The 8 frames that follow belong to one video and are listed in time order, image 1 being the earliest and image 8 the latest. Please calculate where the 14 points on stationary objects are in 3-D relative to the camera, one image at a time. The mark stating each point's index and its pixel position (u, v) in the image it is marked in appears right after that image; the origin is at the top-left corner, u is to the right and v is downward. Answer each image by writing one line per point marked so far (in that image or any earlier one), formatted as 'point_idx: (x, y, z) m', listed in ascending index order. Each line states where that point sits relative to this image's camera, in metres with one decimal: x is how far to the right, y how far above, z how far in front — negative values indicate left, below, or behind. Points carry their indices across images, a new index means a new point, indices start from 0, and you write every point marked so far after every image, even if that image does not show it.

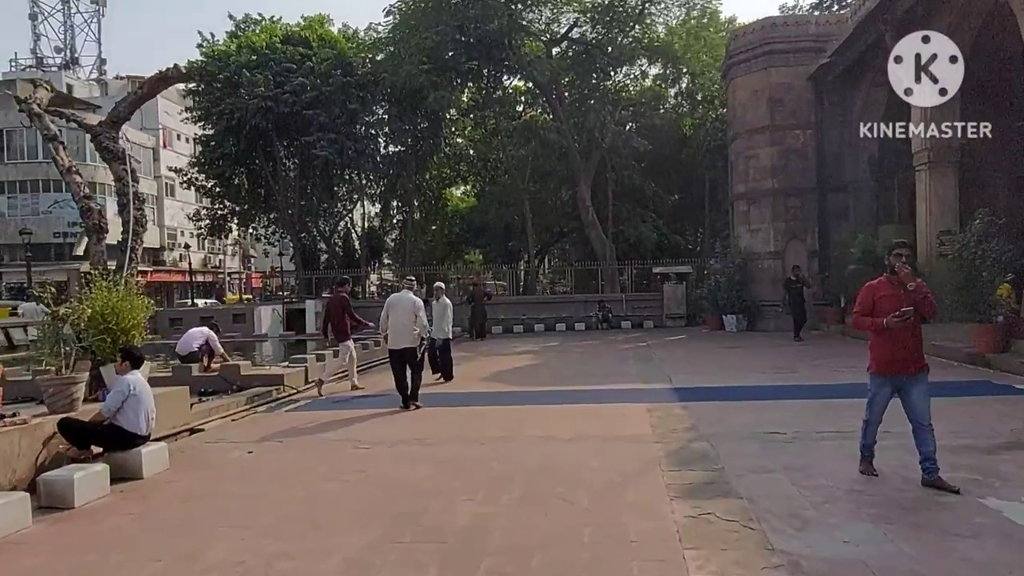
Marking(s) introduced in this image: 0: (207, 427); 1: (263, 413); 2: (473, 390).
0: (-3.9, -1.8, +8.9) m
1: (-3.6, -1.8, +9.8) m
2: (-0.7, -1.7, +11.3) m
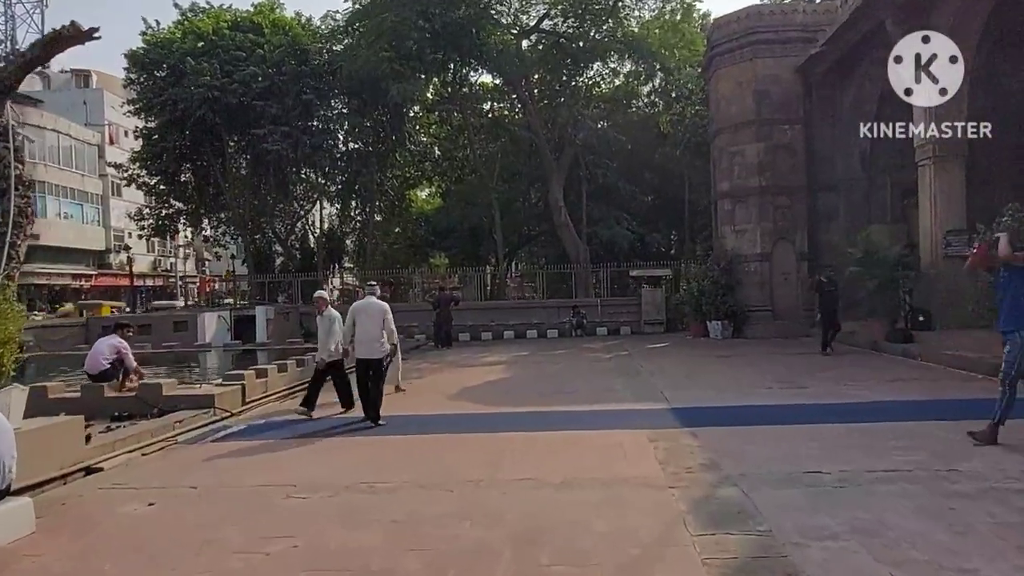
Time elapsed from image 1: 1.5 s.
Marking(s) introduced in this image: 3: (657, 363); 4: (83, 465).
0: (-4.2, -1.8, +7.2) m
1: (-3.9, -1.8, +8.0) m
2: (-1.1, -1.8, +9.6) m
3: (+3.2, -1.7, +15.4) m
4: (-4.2, -1.8, +6.7) m
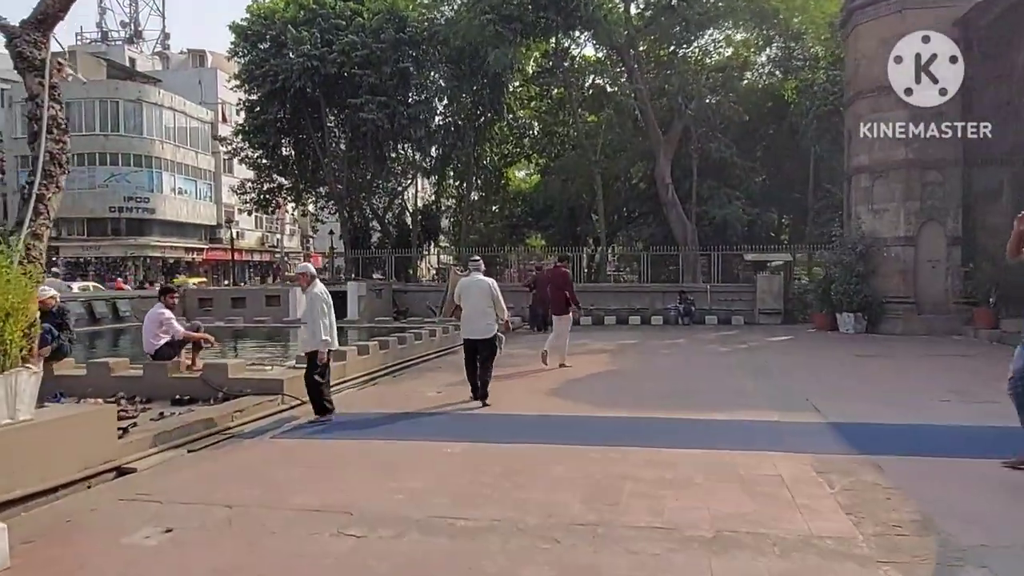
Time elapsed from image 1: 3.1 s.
0: (-3.2, -1.5, +6.1) m
1: (-2.8, -1.5, +6.9) m
2: (+0.3, -1.5, +8.1) m
3: (+5.3, -1.4, +13.2) m
4: (-3.3, -1.5, +5.6) m
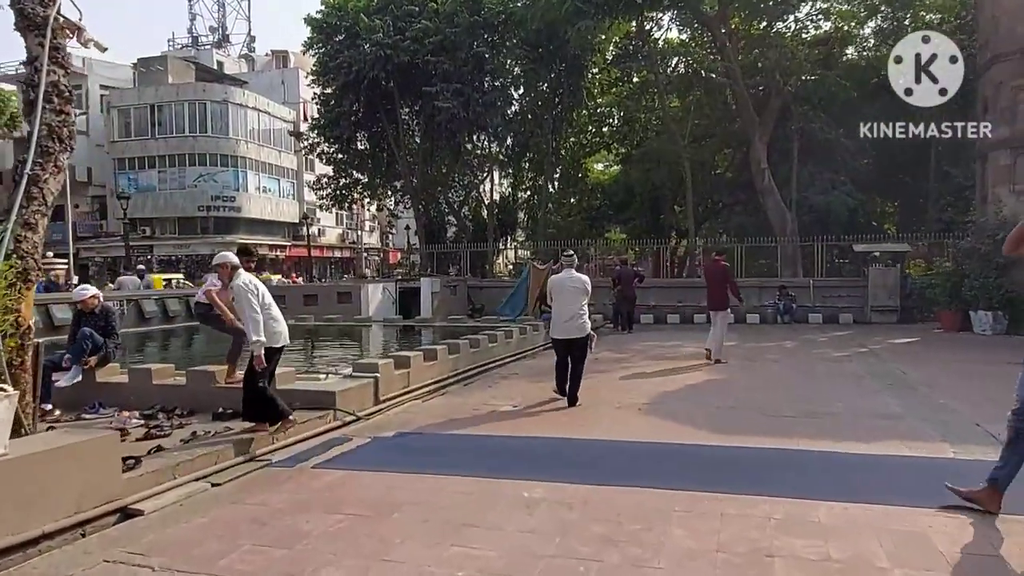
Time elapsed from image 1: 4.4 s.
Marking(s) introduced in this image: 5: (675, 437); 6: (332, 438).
0: (-2.5, -1.5, +5.0) m
1: (-2.0, -1.5, +5.8) m
2: (+1.1, -1.5, +6.6) m
3: (+6.7, -1.3, +11.1) m
4: (-2.7, -1.5, +4.6) m
5: (+1.6, -1.5, +6.6) m
6: (-1.8, -1.5, +6.6) m
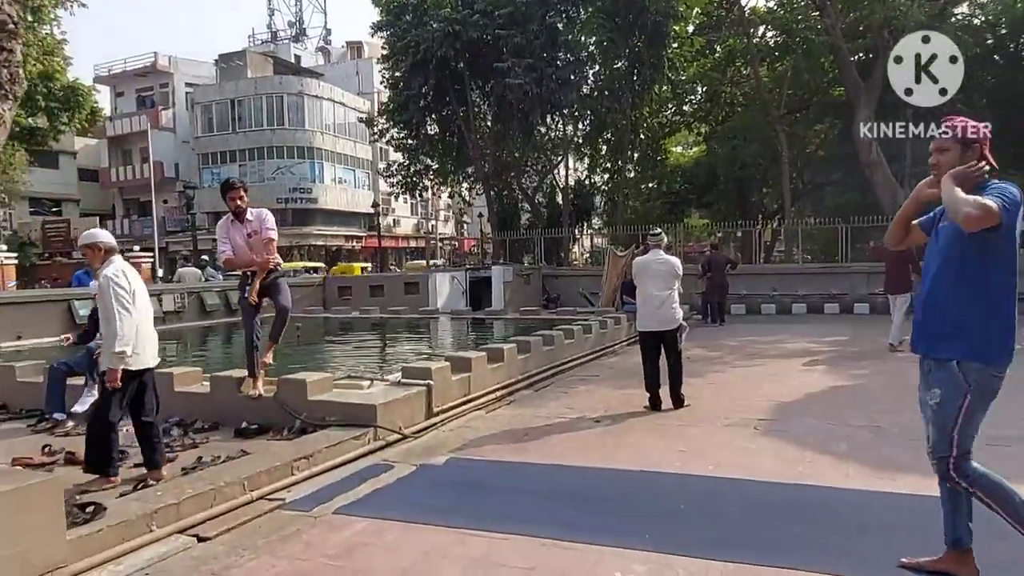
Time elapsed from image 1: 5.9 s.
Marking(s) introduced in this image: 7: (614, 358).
0: (-2.0, -1.5, +3.8) m
1: (-1.5, -1.5, +4.5) m
2: (+1.8, -1.4, +5.0) m
3: (+7.8, -1.1, +8.8) m
4: (-2.2, -1.4, +3.4) m
5: (+2.2, -1.4, +4.9) m
6: (-1.2, -1.4, +5.3) m
7: (+1.6, -1.1, +10.5) m
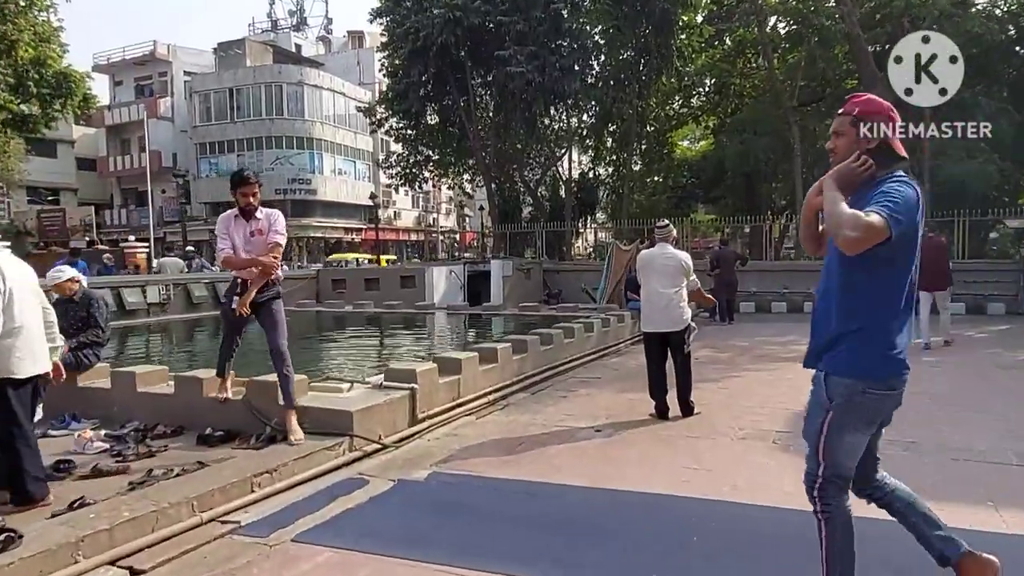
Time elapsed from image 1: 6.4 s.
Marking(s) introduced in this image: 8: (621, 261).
0: (-2.1, -1.4, +3.2) m
1: (-1.6, -1.4, +3.9) m
2: (+1.7, -1.4, +4.4) m
3: (+7.8, -1.1, +8.2) m
4: (-2.3, -1.4, +2.8) m
5: (+2.2, -1.4, +4.4) m
6: (-1.3, -1.4, +4.7) m
7: (+1.5, -1.0, +9.9) m
8: (+2.7, +0.7, +16.8) m
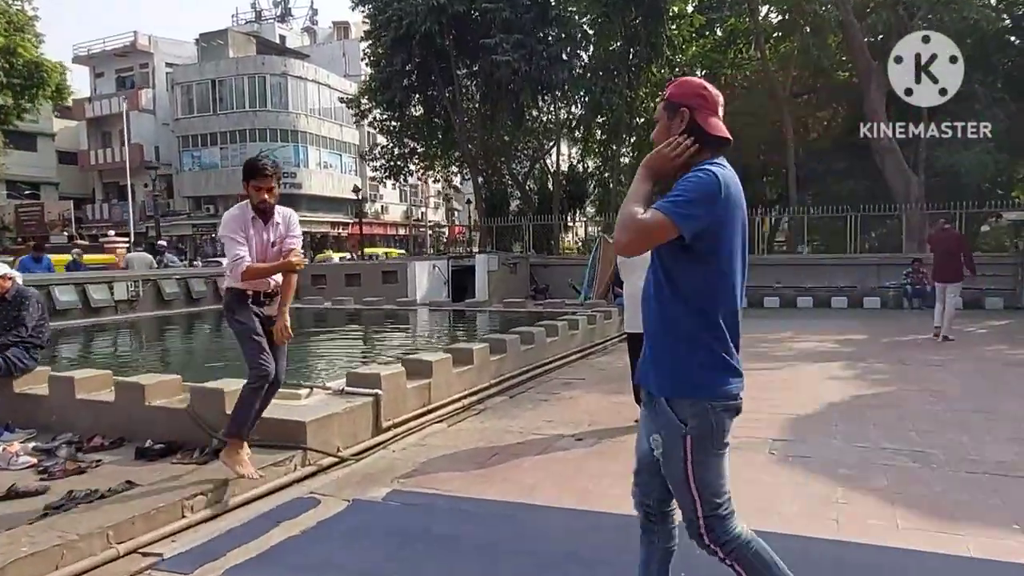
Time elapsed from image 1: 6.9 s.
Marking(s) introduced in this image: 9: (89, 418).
0: (-2.3, -1.4, +2.7) m
1: (-1.7, -1.4, +3.4) m
2: (+1.5, -1.3, +3.9) m
3: (+7.5, -1.1, +7.8) m
4: (-2.5, -1.4, +2.3) m
5: (+2.0, -1.3, +3.9) m
6: (-1.5, -1.3, +4.2) m
7: (+1.2, -1.0, +9.4) m
8: (+2.3, +0.8, +16.3) m
9: (-3.5, -1.1, +5.6) m
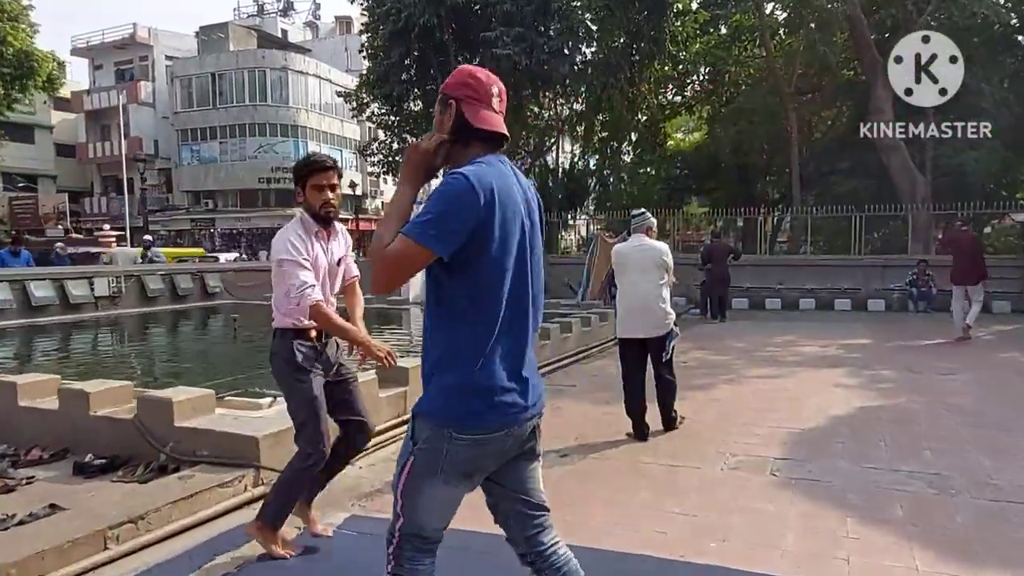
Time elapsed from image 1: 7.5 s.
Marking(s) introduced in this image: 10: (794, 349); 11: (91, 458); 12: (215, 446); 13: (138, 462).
0: (-2.5, -1.4, +2.2) m
1: (-1.9, -1.4, +3.0) m
2: (+1.3, -1.4, +3.5) m
3: (+7.4, -1.1, +7.3) m
4: (-2.7, -1.4, +1.8) m
5: (+1.8, -1.4, +3.4) m
6: (-1.6, -1.4, +3.7) m
7: (+1.1, -1.0, +9.0) m
8: (+2.2, +0.8, +15.8) m
9: (-3.7, -1.1, +5.2) m
10: (+4.3, -0.9, +10.4) m
11: (-2.9, -1.2, +4.7) m
12: (-1.9, -1.0, +4.4) m
13: (-2.5, -1.2, +4.7) m
